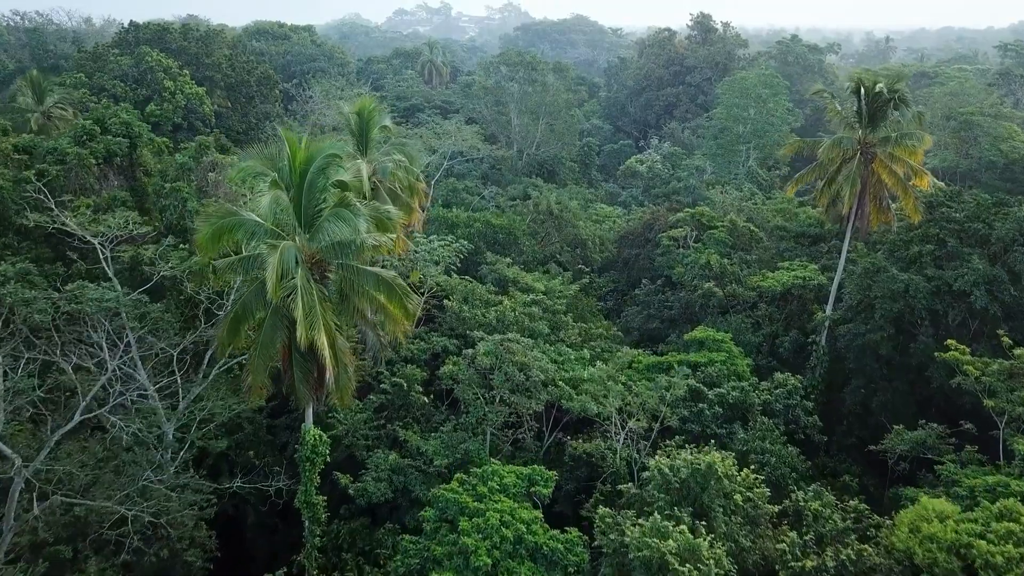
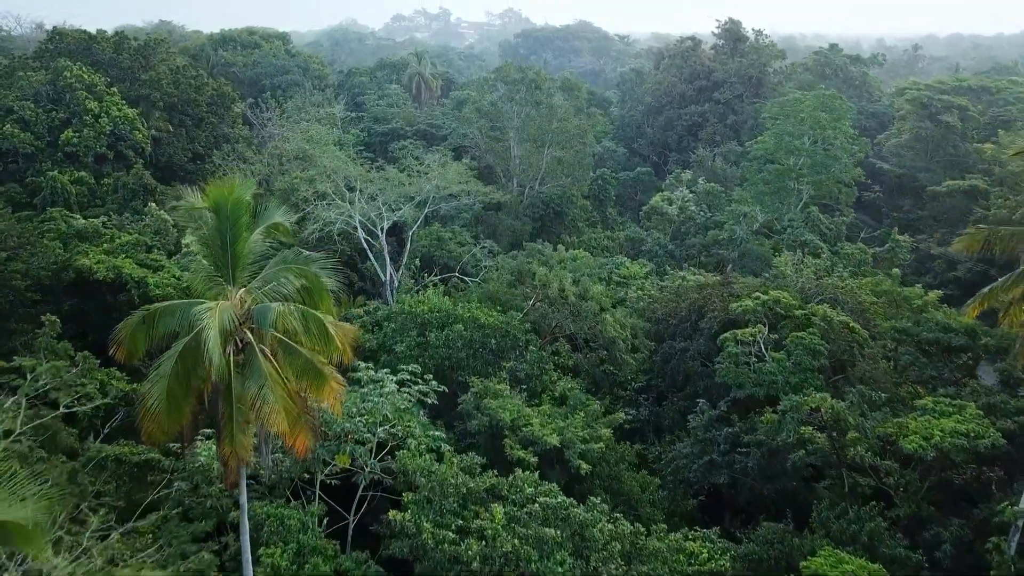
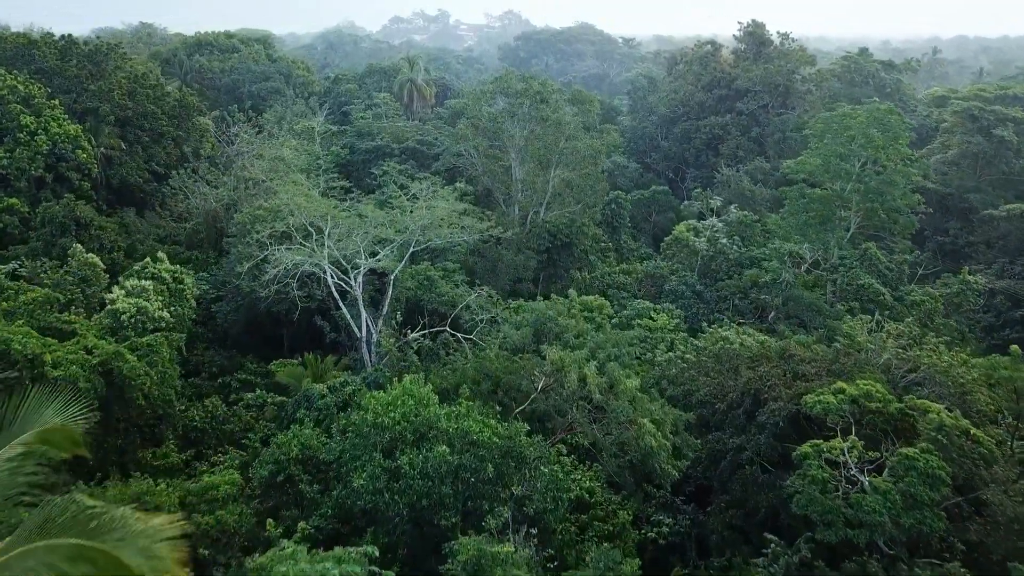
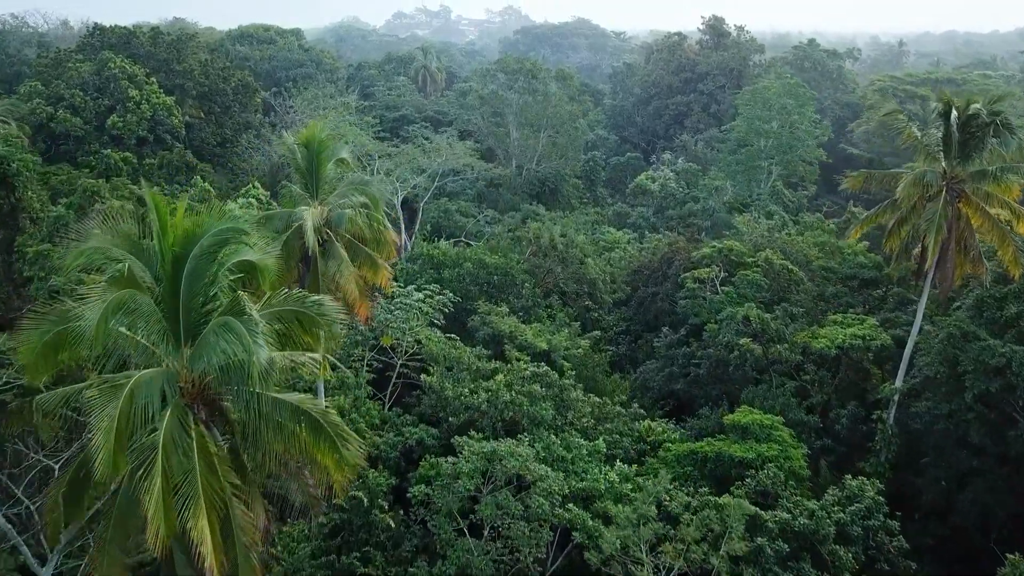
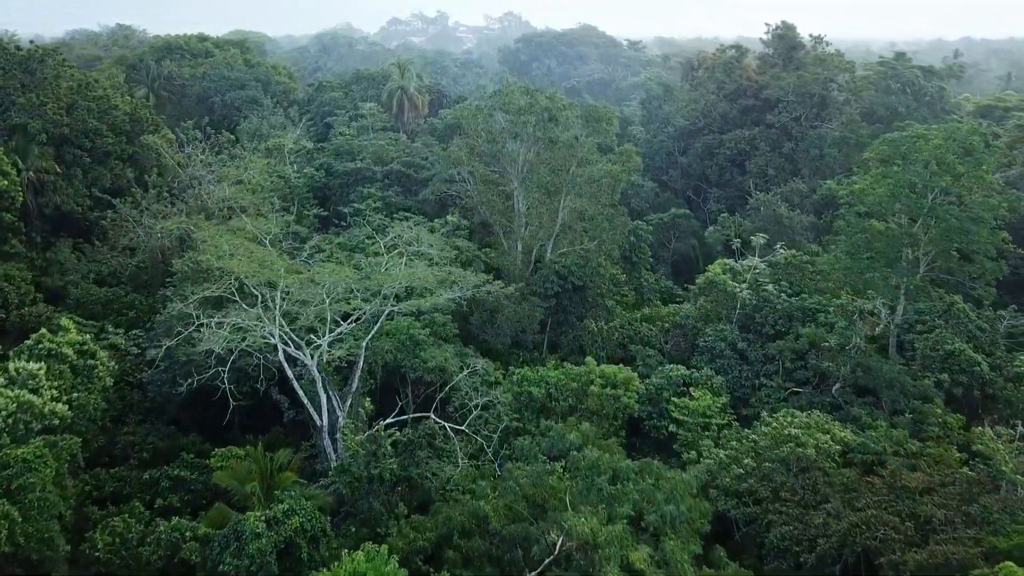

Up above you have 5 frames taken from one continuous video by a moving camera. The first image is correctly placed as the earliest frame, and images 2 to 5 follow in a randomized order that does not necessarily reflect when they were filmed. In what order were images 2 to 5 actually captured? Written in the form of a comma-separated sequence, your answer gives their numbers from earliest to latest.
4, 2, 3, 5
